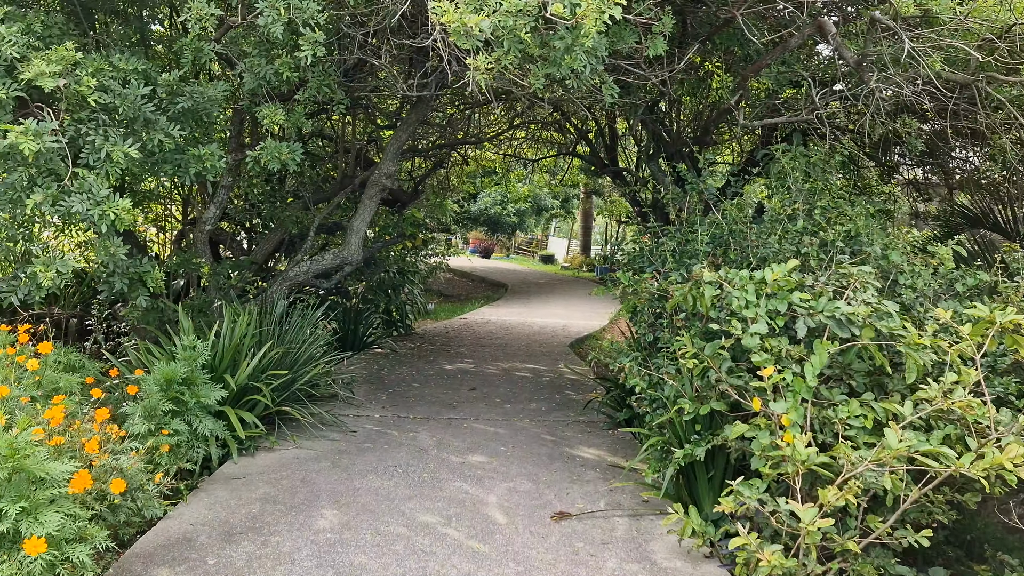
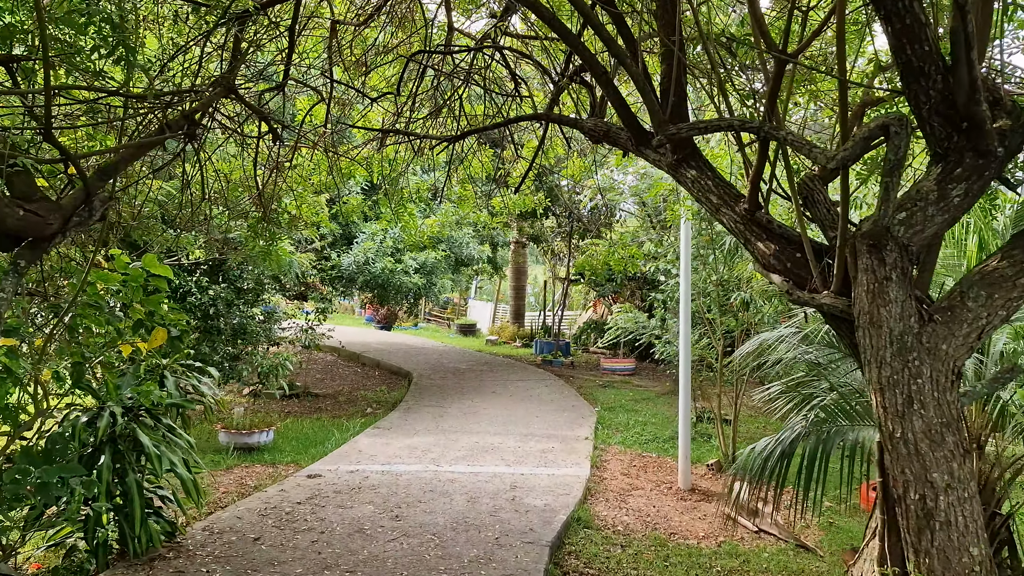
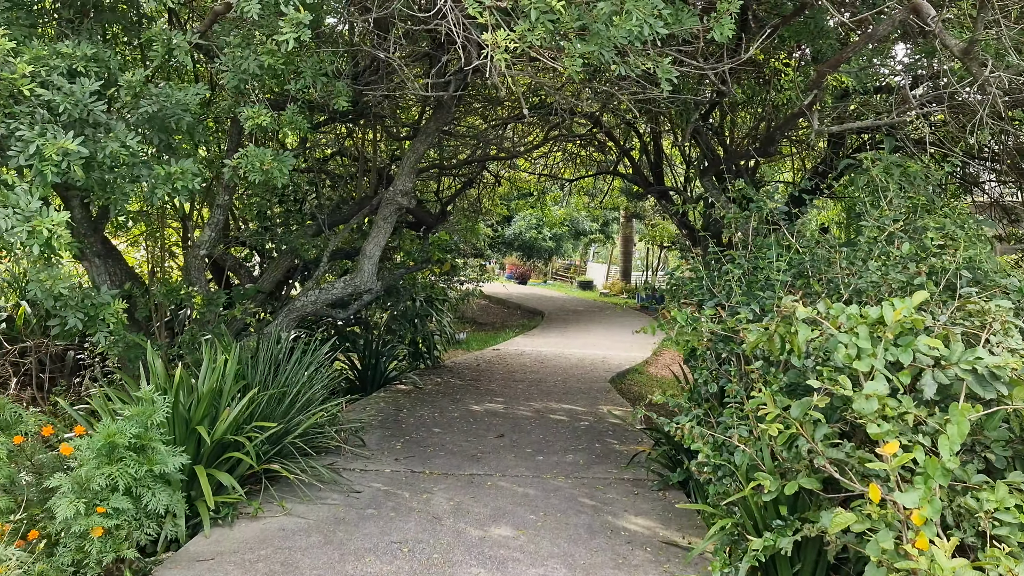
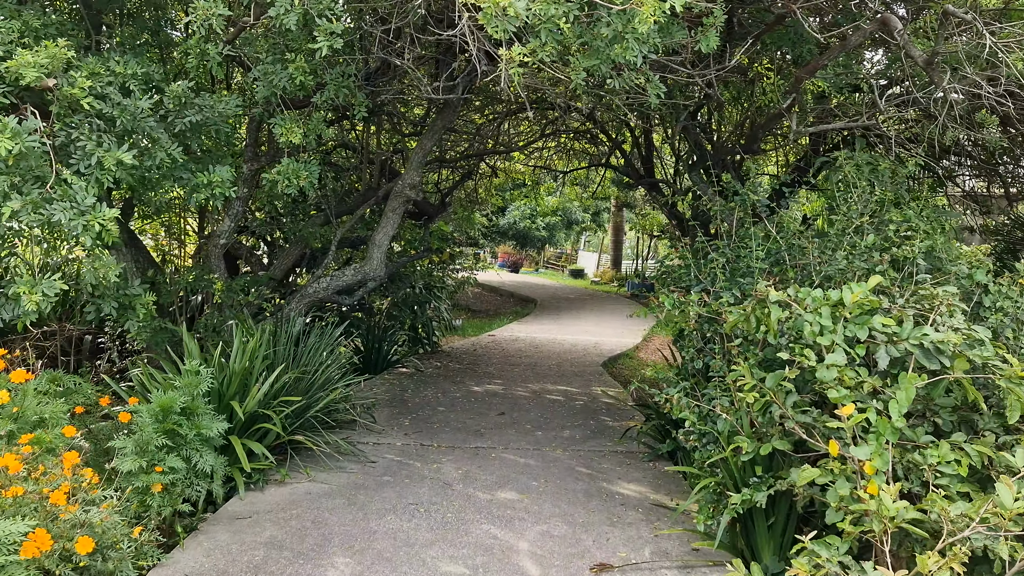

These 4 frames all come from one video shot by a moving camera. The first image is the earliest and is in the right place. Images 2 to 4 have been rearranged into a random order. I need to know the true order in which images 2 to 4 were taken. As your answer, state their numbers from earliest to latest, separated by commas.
4, 3, 2
